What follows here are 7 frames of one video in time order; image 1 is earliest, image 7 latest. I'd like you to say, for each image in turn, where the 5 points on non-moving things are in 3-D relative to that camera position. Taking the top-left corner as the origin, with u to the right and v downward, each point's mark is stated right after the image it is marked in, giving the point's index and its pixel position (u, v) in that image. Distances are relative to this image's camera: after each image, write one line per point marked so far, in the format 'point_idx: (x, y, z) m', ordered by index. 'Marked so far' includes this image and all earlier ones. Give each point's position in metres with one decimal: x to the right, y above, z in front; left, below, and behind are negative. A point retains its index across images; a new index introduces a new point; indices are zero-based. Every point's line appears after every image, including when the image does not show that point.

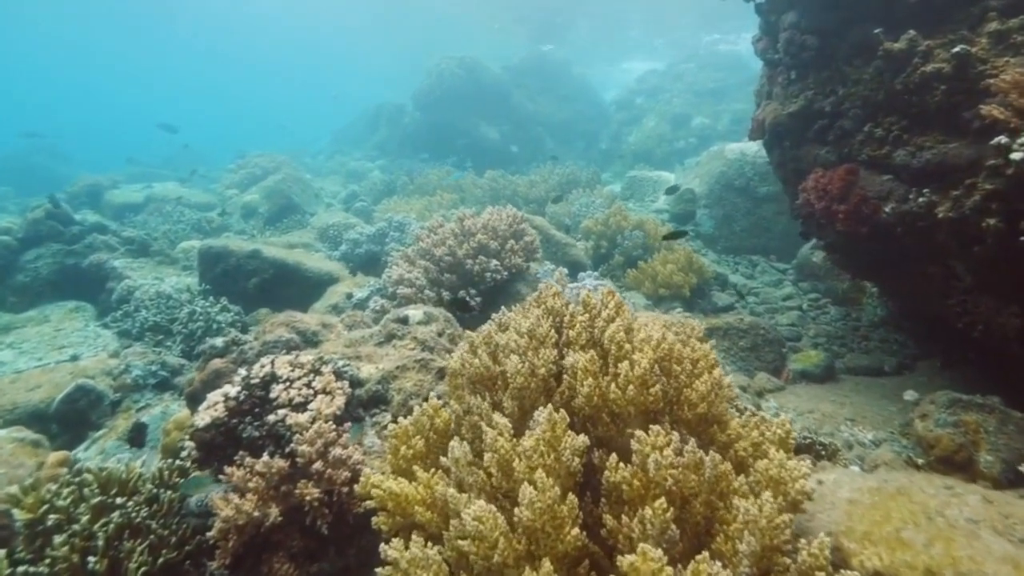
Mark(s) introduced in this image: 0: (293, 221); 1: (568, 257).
0: (-5.4, +1.6, +13.7) m
1: (+0.9, +0.5, +9.2) m
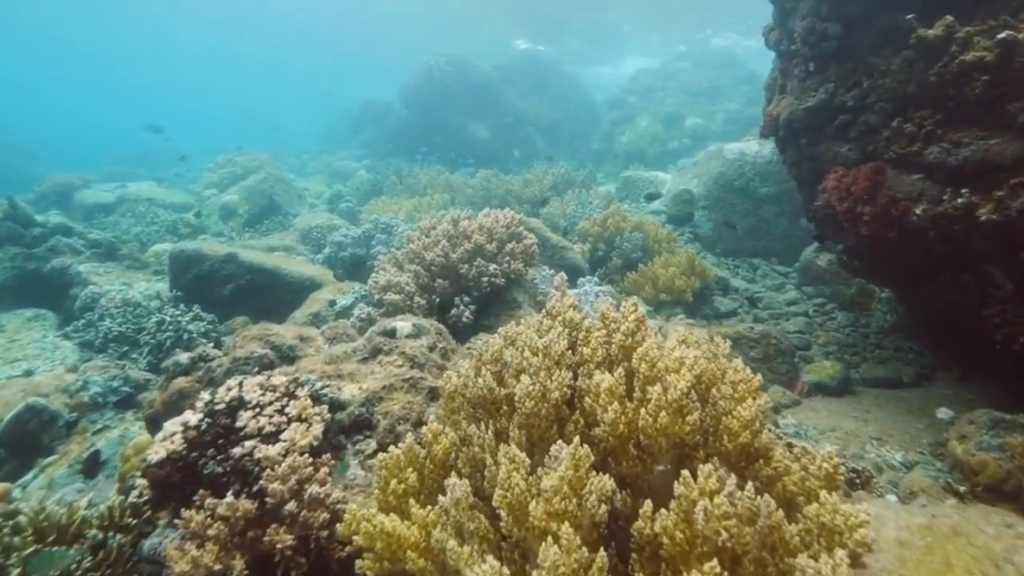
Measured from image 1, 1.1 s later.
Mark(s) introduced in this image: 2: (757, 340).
0: (-5.5, +1.5, +13.1) m
1: (+0.8, +0.4, +8.7) m
2: (+3.0, -0.6, +6.9) m
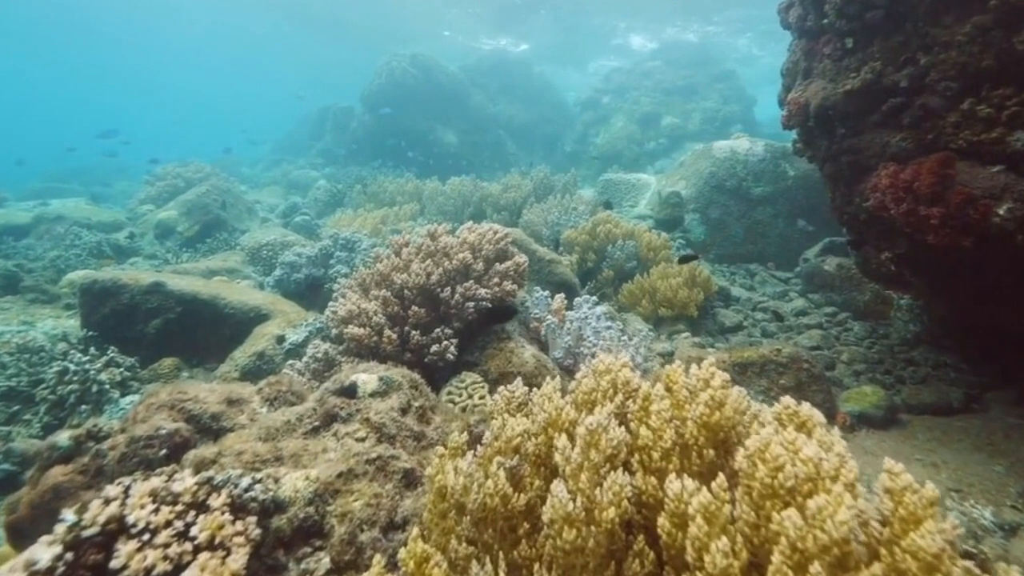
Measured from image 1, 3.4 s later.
0: (-6.0, +1.0, +11.7) m
1: (+0.6, +0.2, +7.6) m
2: (+2.9, -0.8, +5.9) m
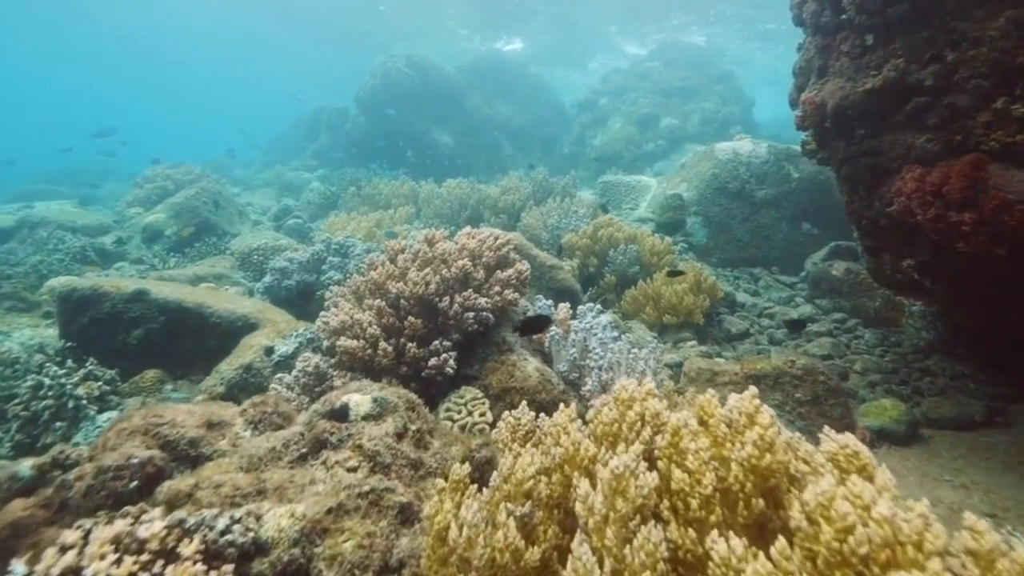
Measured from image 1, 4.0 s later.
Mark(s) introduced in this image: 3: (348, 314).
0: (-6.1, +0.9, +11.3) m
1: (+0.6, +0.1, +7.3) m
2: (+2.9, -0.9, +5.6) m
3: (-1.5, -0.2, +5.2) m
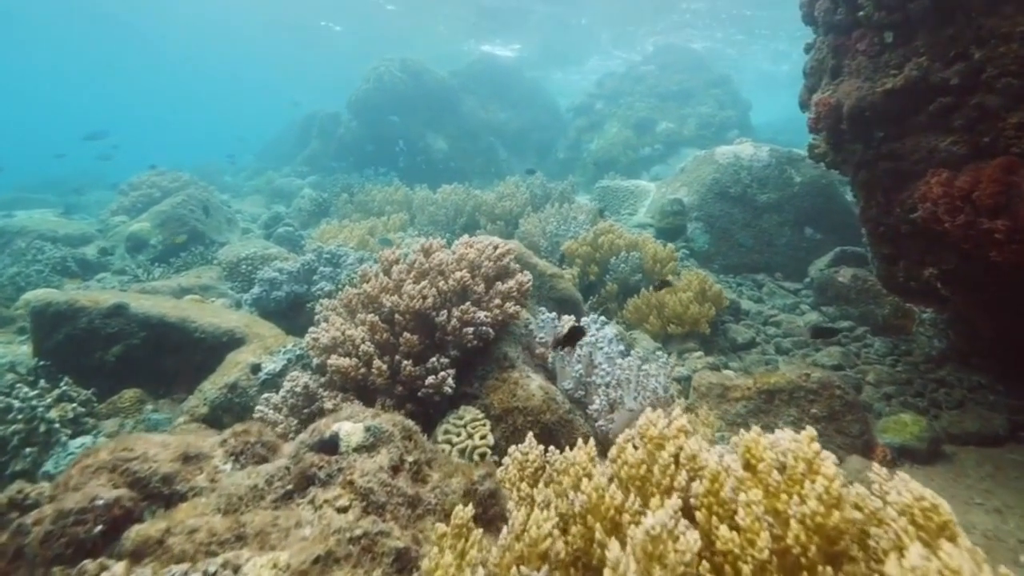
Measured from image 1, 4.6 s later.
0: (-6.1, +0.7, +11.0) m
1: (+0.6, -0.1, +7.0) m
2: (+2.9, -1.0, +5.4) m
3: (-1.5, -0.4, +4.9) m
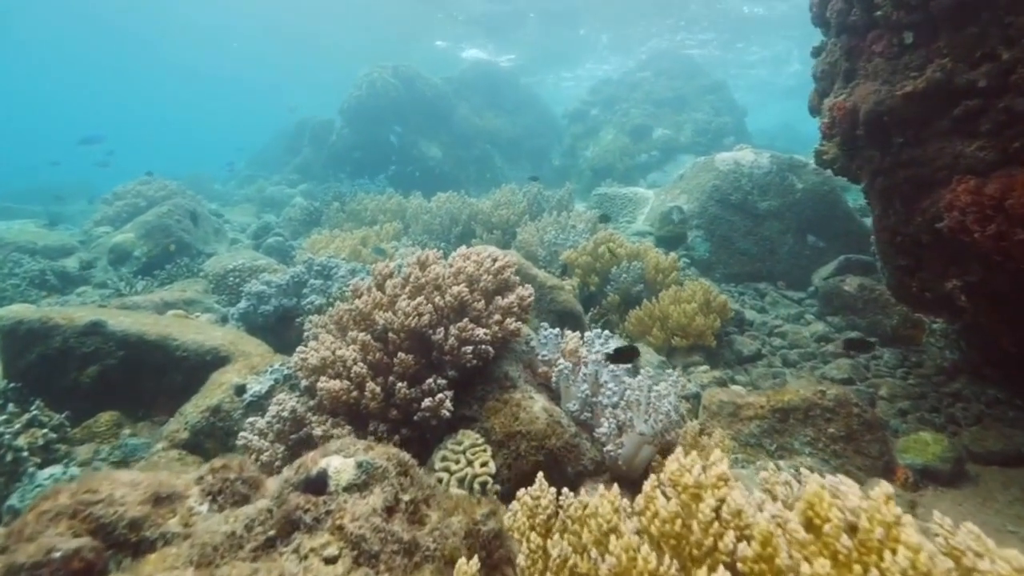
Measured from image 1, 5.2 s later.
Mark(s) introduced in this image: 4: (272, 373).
0: (-6.2, +0.4, +10.6) m
1: (+0.6, -0.2, +6.7) m
2: (+2.9, -1.1, +5.1) m
3: (-1.5, -0.5, +4.6) m
4: (-2.2, -0.8, +5.1) m
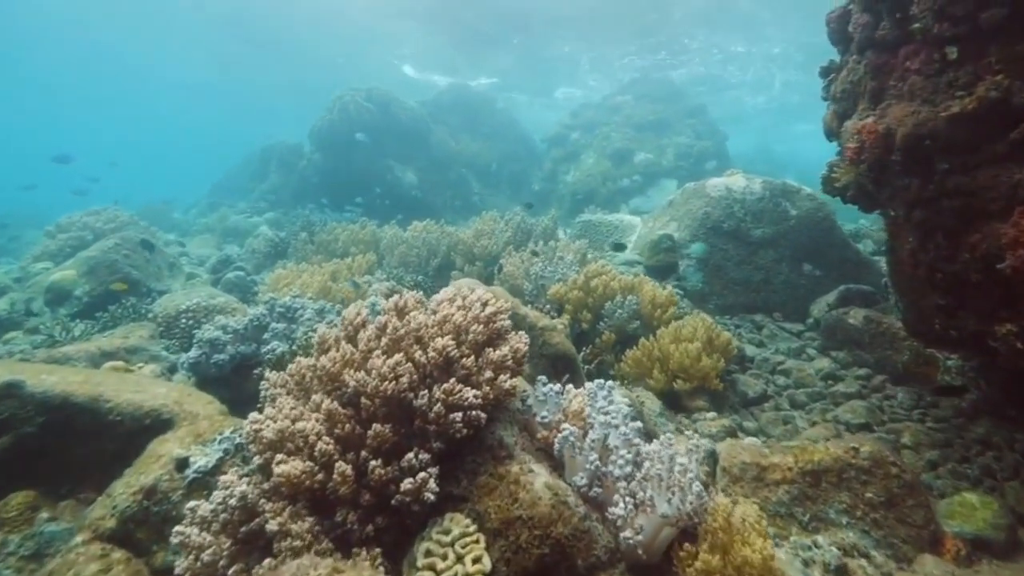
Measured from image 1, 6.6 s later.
0: (-6.5, -0.2, +9.7) m
1: (+0.4, -0.6, +6.0) m
2: (+2.9, -1.5, +4.5) m
3: (-1.5, -0.9, +3.9) m
4: (-2.2, -1.2, +4.3) m
